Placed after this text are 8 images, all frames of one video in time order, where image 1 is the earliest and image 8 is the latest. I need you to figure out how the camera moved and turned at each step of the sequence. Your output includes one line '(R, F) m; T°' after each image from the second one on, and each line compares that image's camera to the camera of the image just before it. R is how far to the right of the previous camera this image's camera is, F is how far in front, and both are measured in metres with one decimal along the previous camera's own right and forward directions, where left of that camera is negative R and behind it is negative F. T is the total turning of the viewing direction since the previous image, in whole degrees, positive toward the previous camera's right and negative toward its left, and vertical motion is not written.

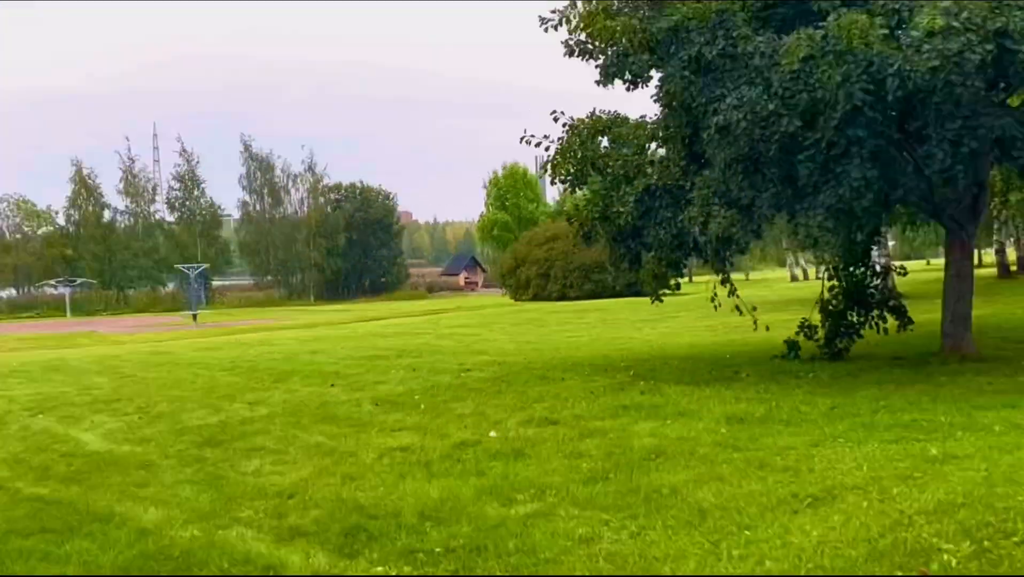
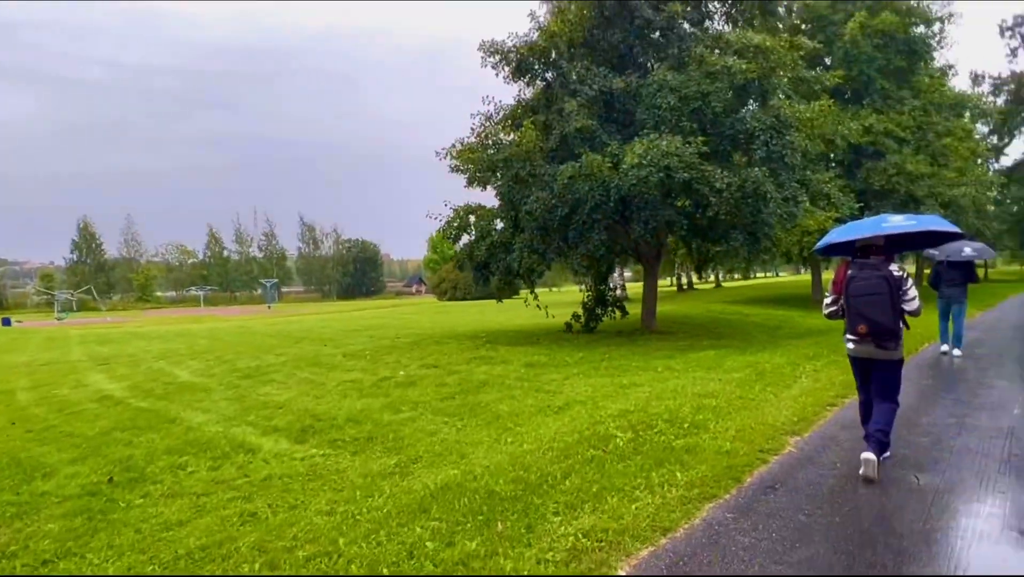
(+0.5, -3.1) m; +5°
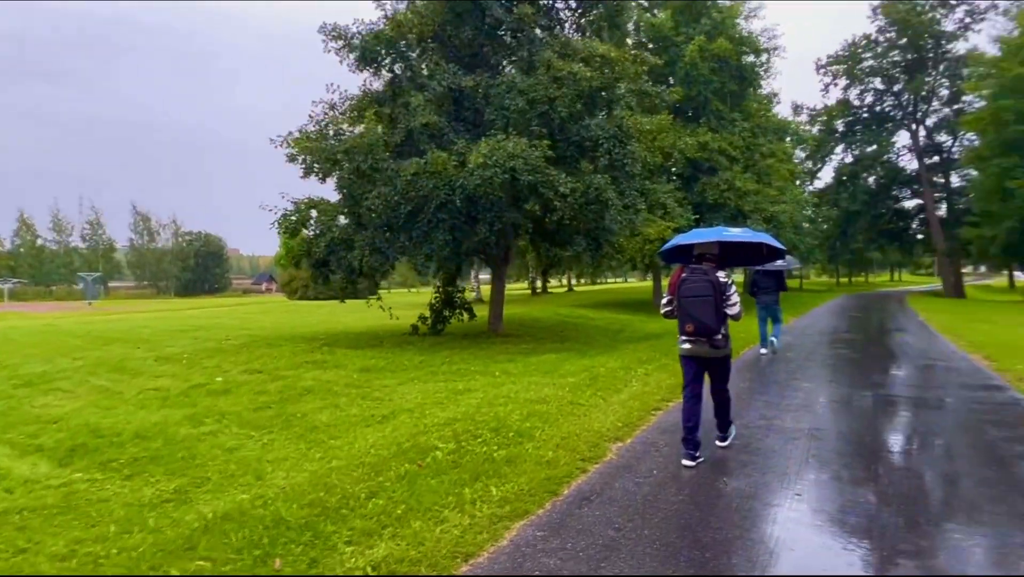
(+0.4, +0.4) m; +12°
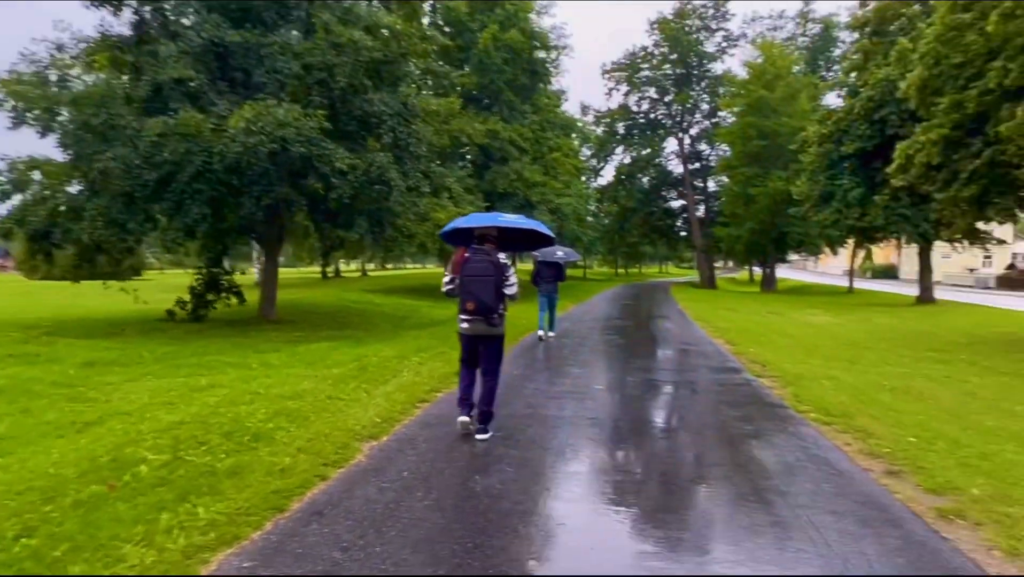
(+0.5, +0.5) m; +17°
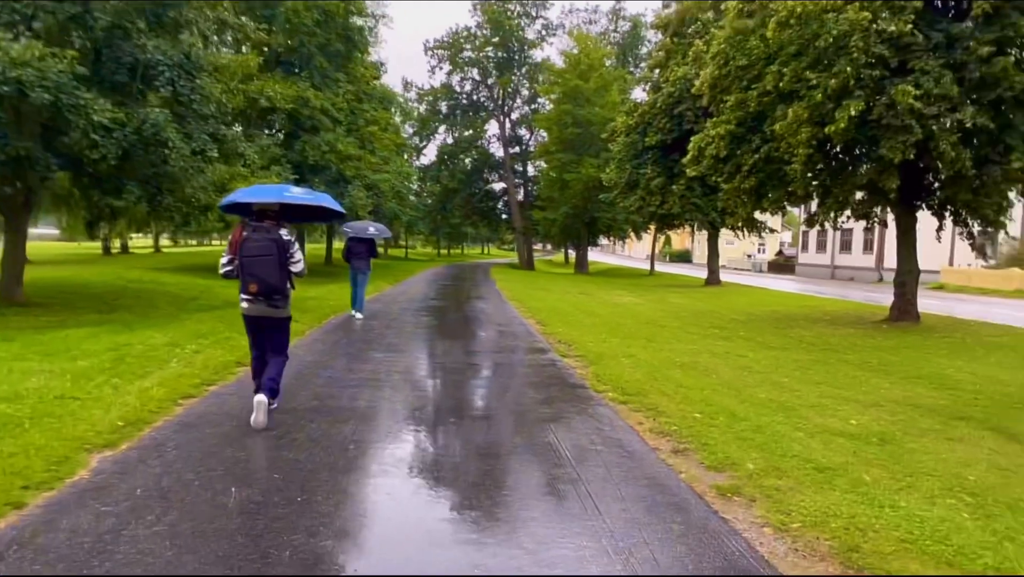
(+0.4, +0.5) m; +15°
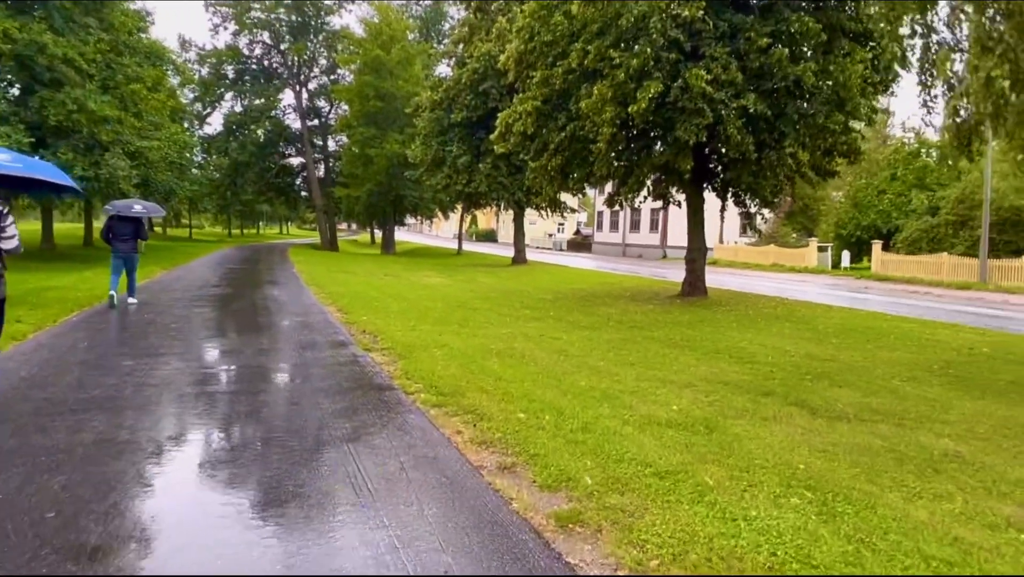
(+0.2, +1.1) m; +16°
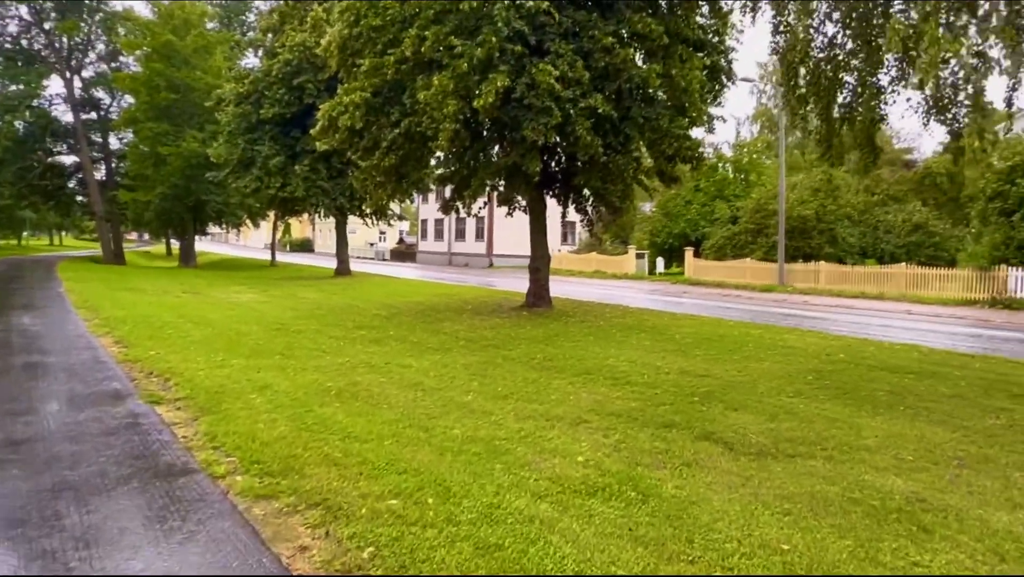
(-0.3, +1.8) m; +15°
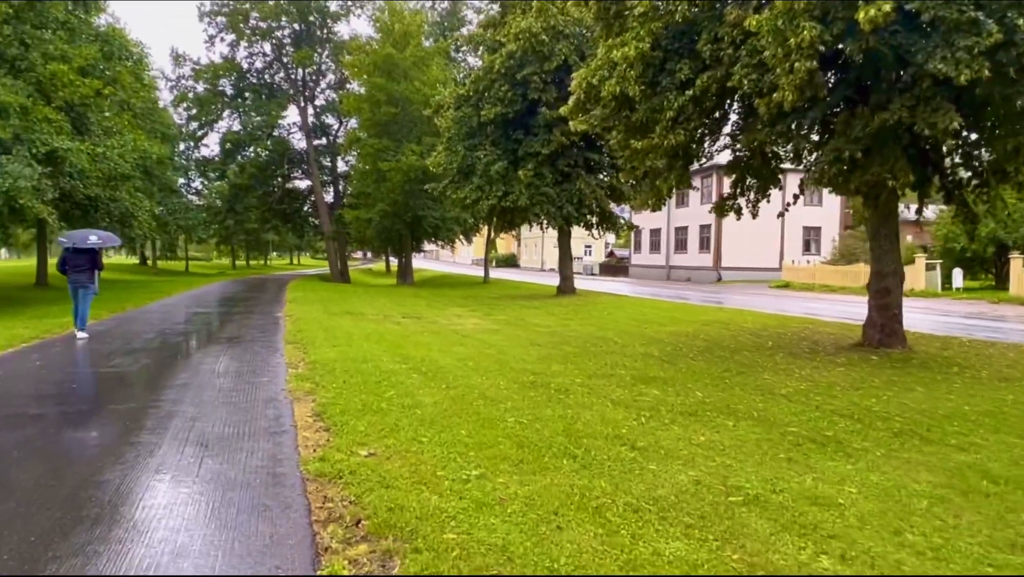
(-2.4, +4.6) m; -17°
